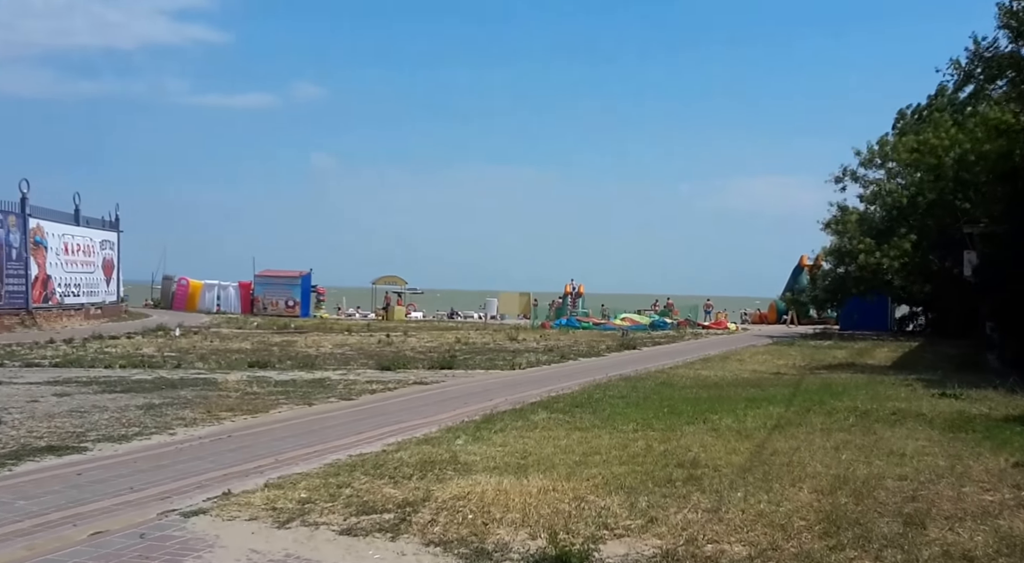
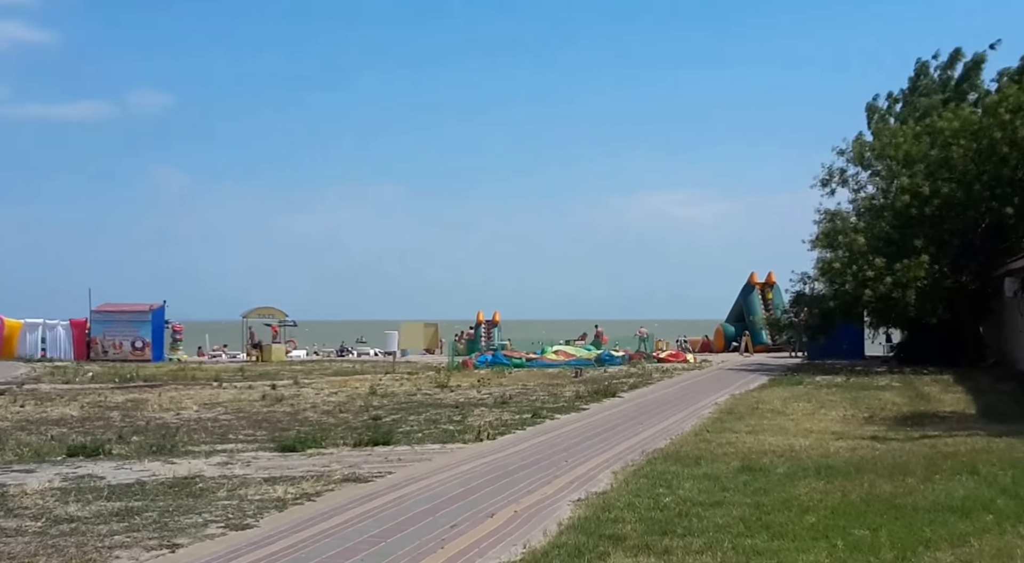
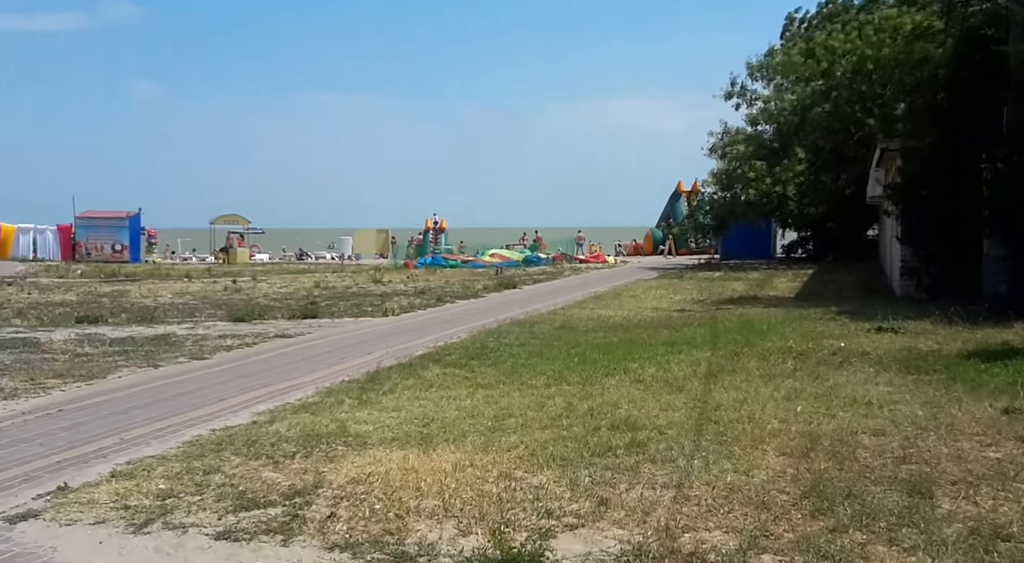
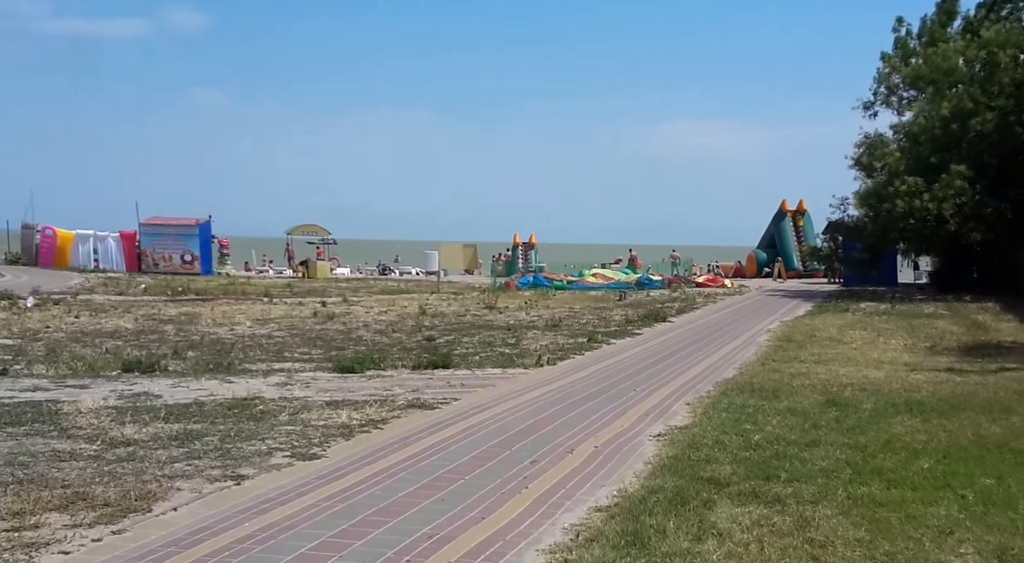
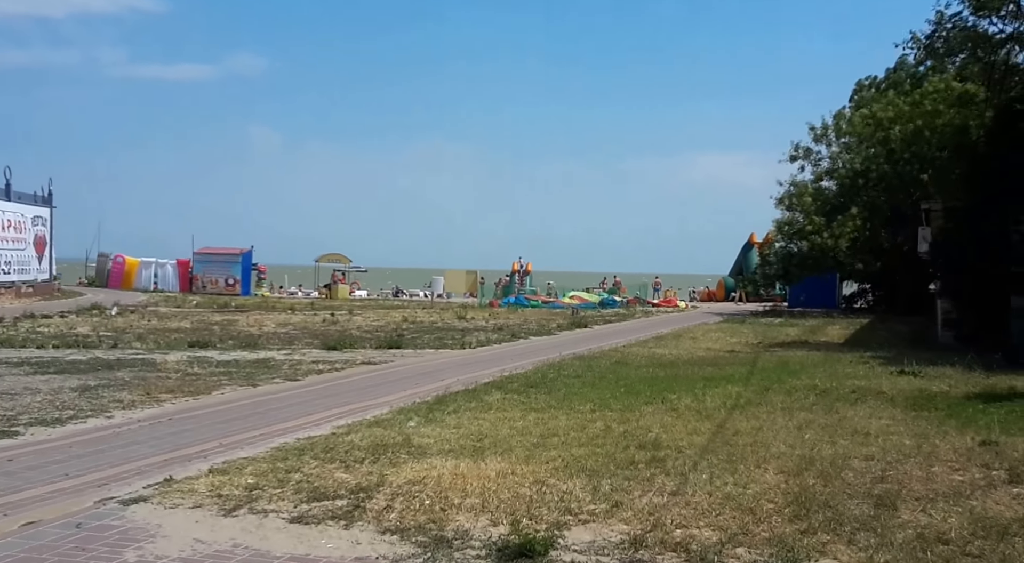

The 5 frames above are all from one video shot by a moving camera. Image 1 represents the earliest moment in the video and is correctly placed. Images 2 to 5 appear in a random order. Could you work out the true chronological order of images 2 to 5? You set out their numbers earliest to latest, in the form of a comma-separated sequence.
5, 3, 2, 4
